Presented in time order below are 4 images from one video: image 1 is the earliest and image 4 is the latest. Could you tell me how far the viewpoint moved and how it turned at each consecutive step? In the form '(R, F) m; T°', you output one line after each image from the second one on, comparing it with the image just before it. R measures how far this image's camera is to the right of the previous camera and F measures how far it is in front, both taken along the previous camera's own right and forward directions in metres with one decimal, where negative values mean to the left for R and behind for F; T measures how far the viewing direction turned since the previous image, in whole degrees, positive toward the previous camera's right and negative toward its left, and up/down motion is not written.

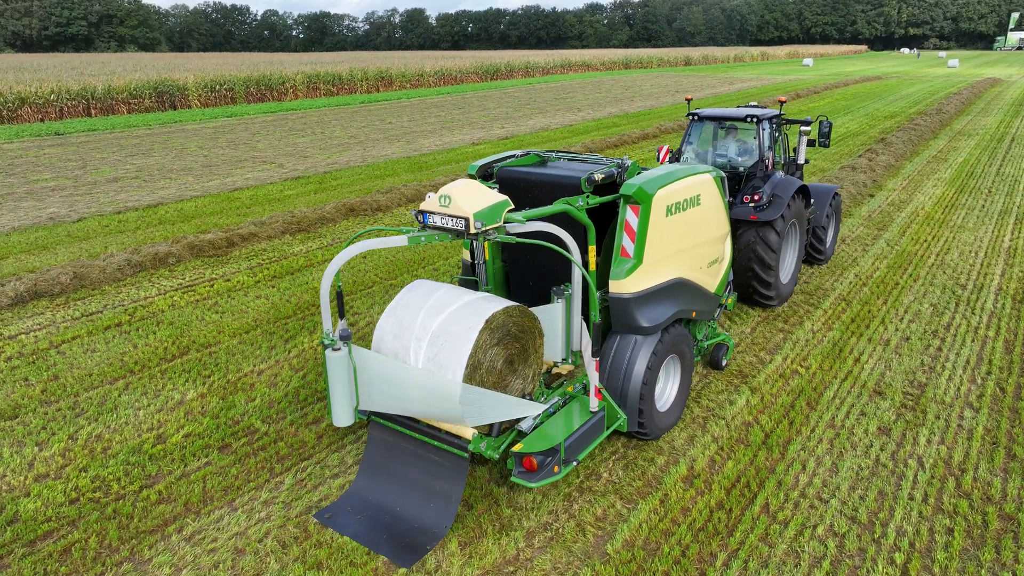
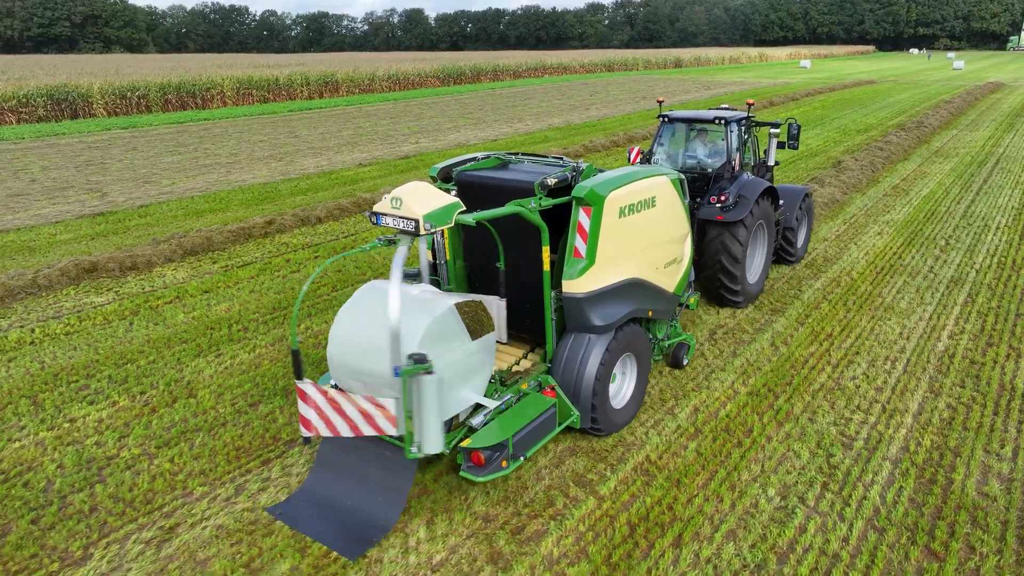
(+2.3, +2.4) m; -1°
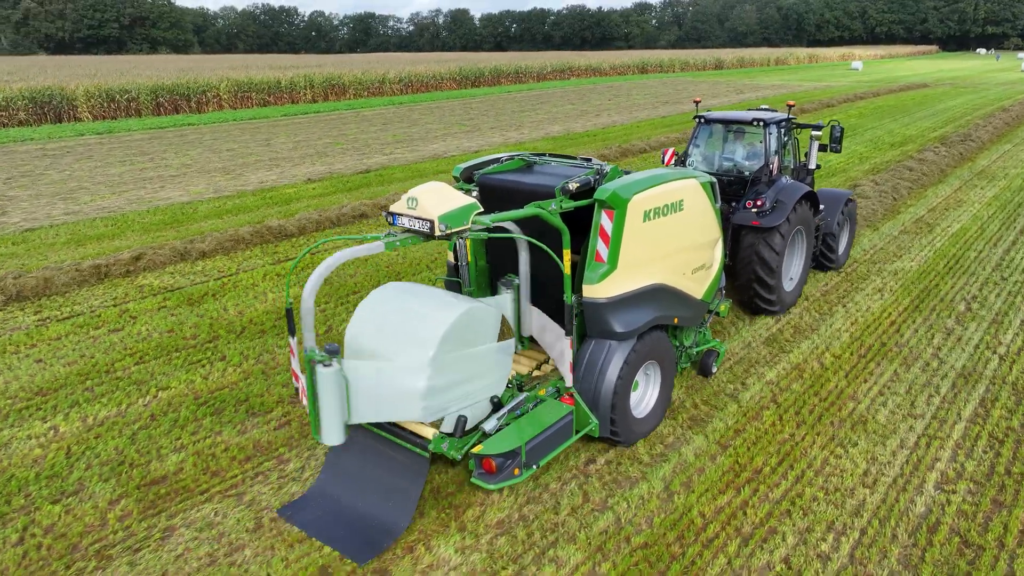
(+1.4, +1.7) m; -4°
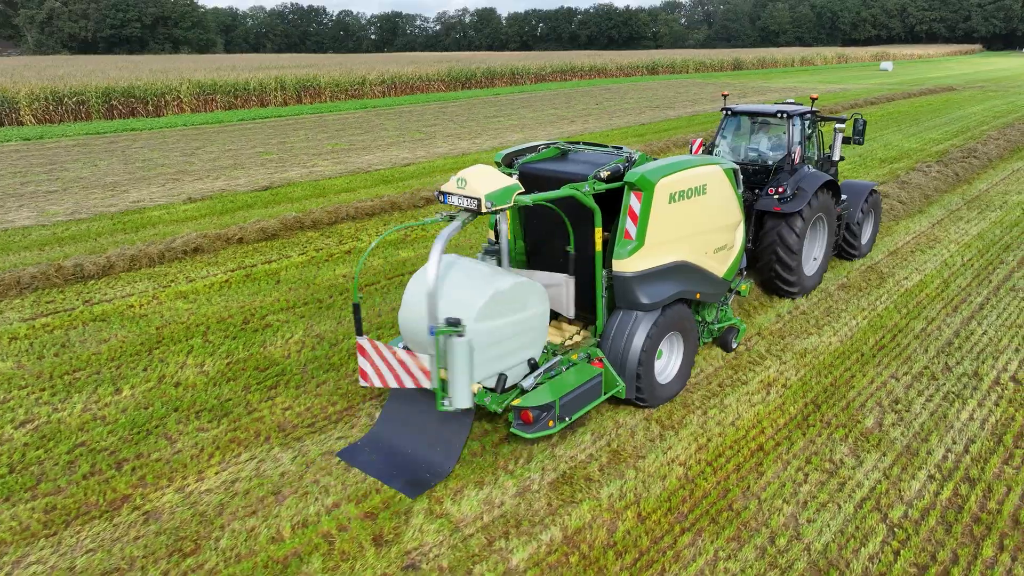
(+1.9, +1.7) m; -3°
